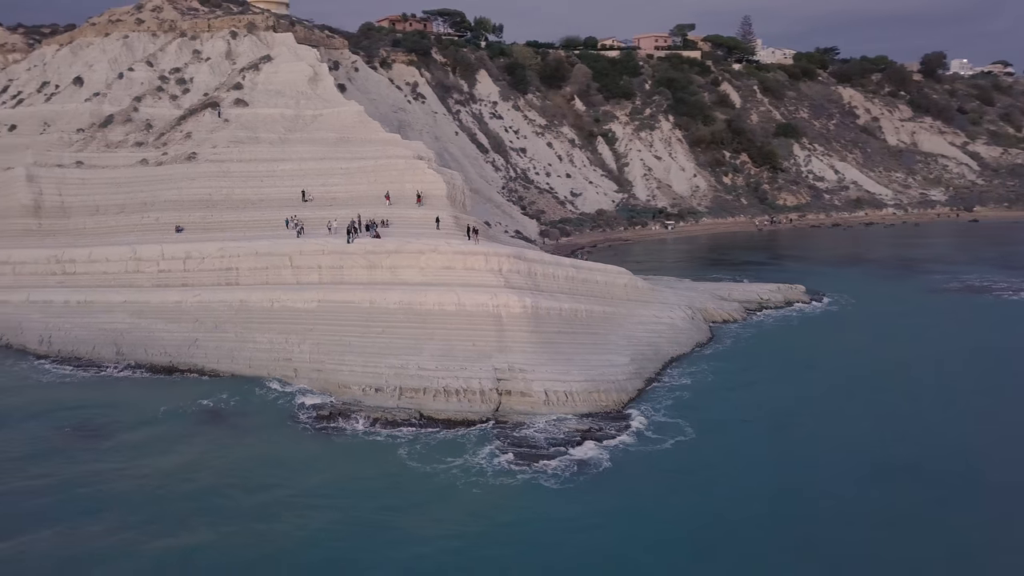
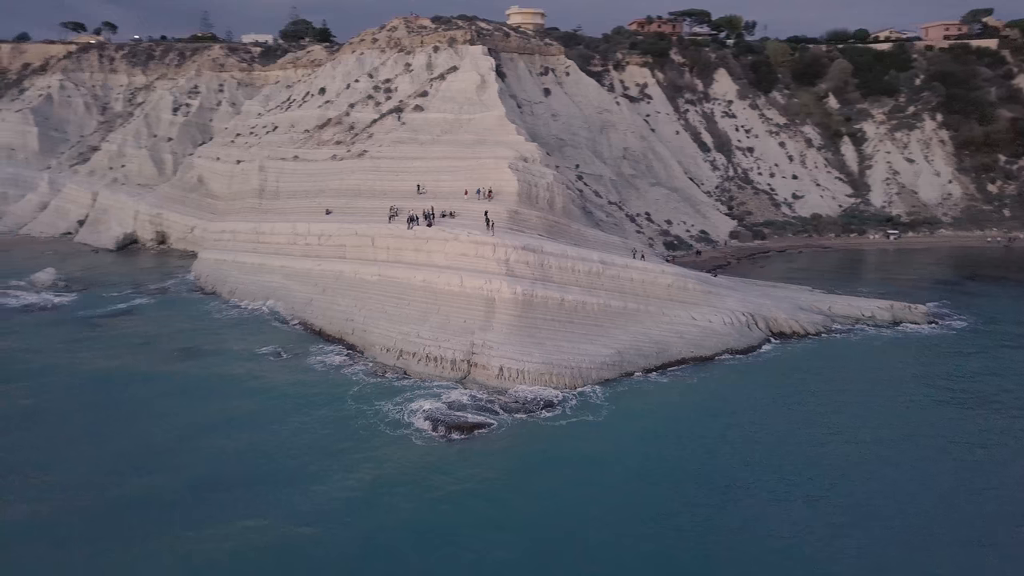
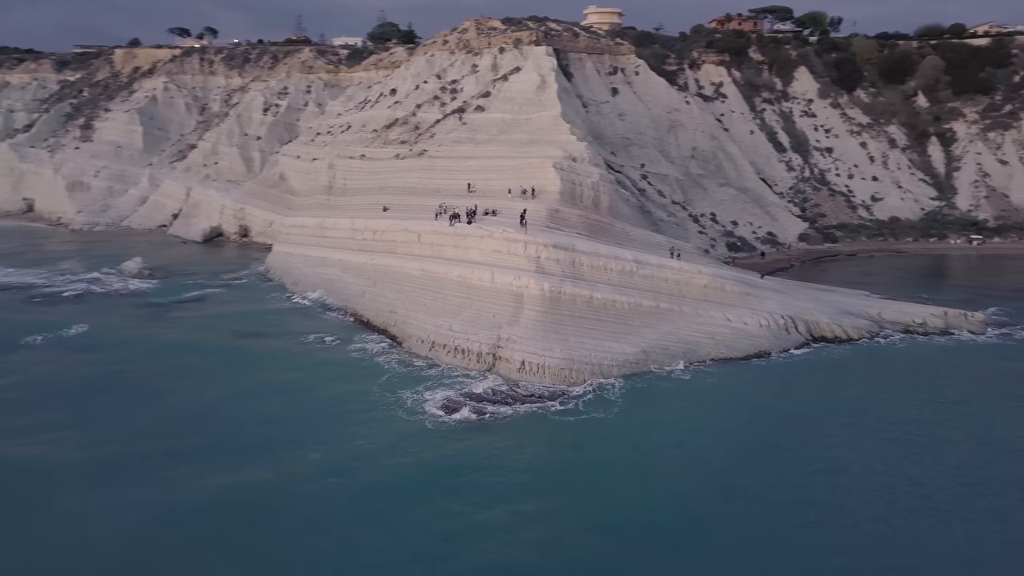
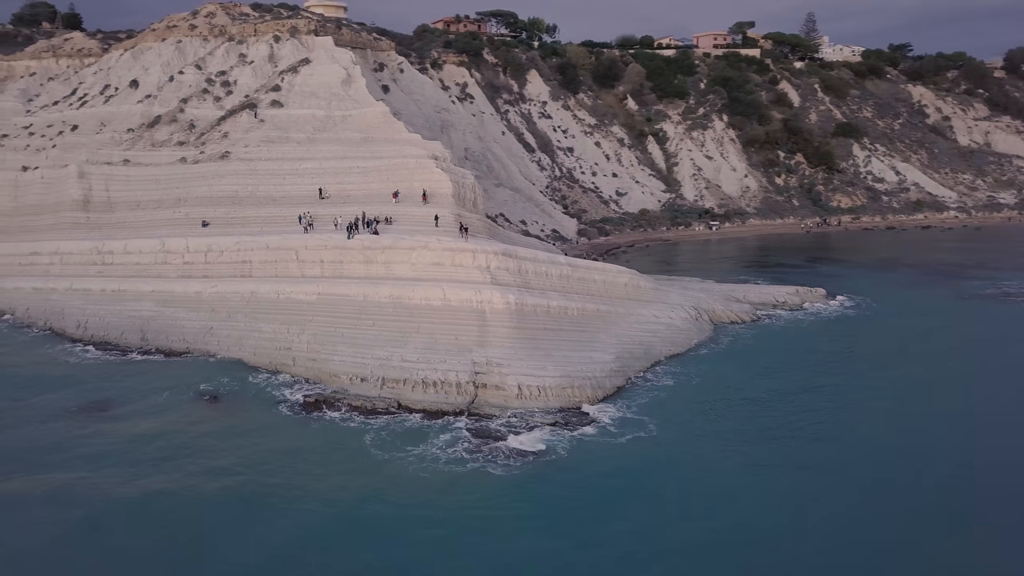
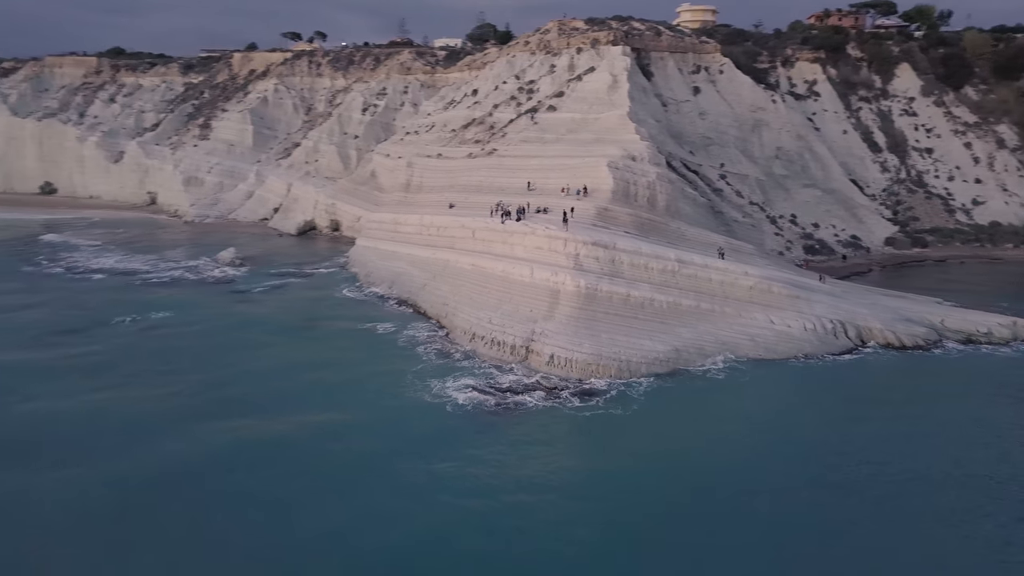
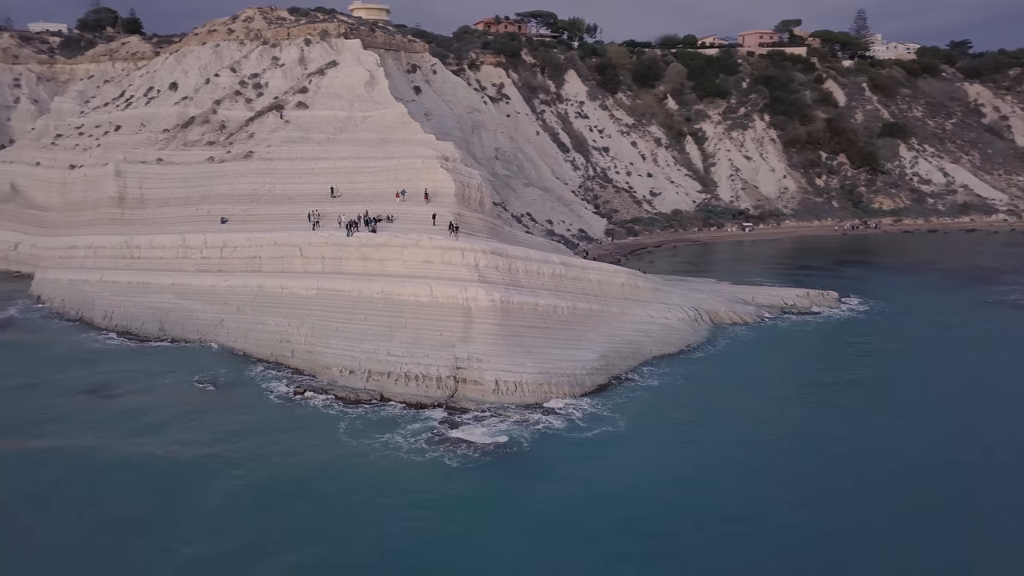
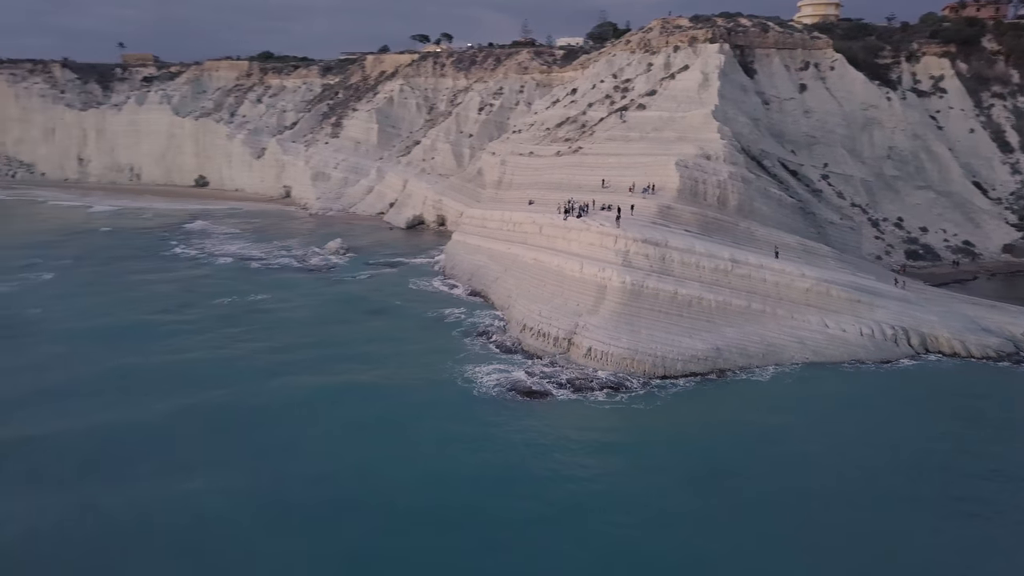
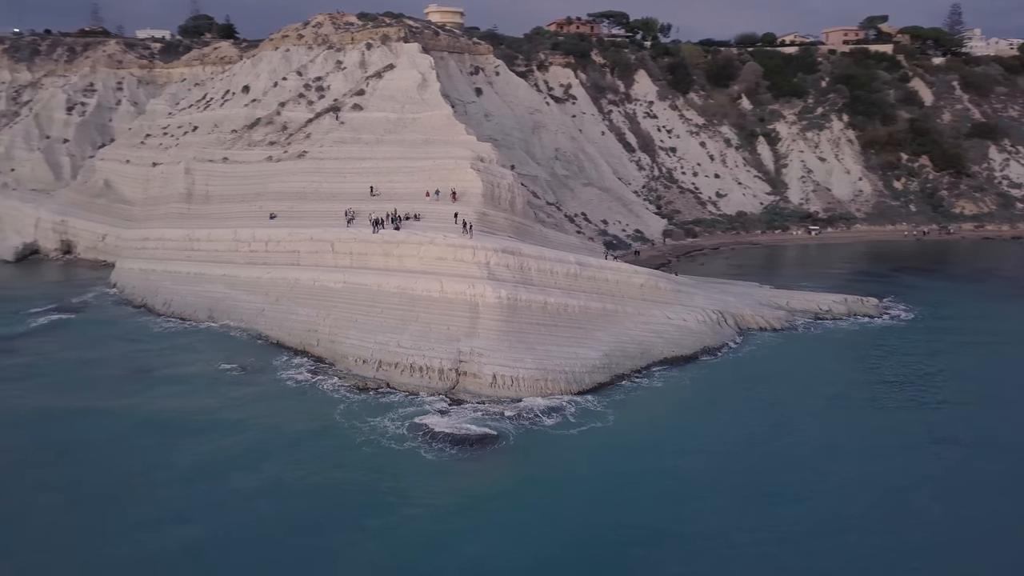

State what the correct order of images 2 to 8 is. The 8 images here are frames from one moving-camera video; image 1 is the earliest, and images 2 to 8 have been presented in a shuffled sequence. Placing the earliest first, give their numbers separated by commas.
4, 6, 8, 2, 3, 5, 7
